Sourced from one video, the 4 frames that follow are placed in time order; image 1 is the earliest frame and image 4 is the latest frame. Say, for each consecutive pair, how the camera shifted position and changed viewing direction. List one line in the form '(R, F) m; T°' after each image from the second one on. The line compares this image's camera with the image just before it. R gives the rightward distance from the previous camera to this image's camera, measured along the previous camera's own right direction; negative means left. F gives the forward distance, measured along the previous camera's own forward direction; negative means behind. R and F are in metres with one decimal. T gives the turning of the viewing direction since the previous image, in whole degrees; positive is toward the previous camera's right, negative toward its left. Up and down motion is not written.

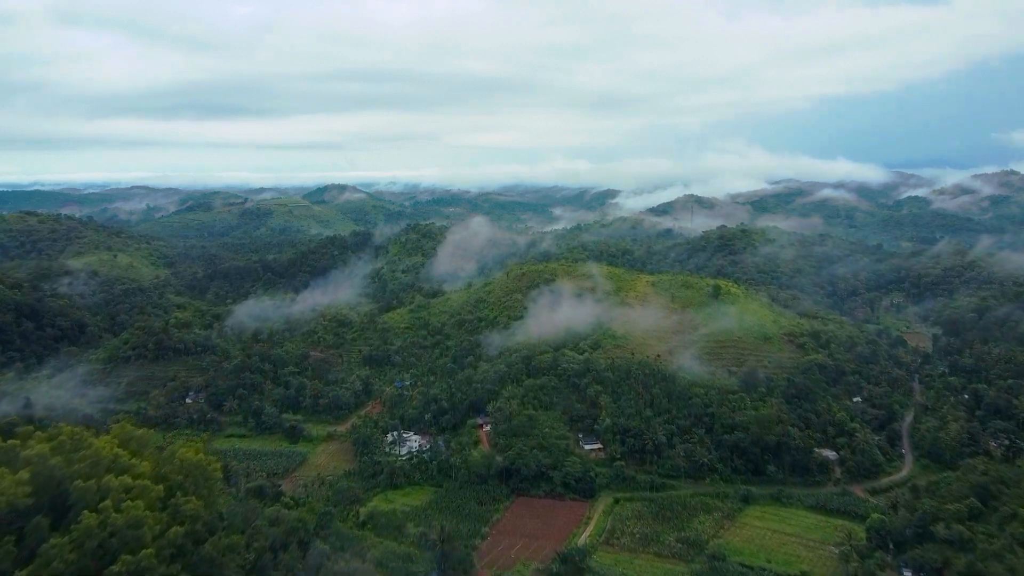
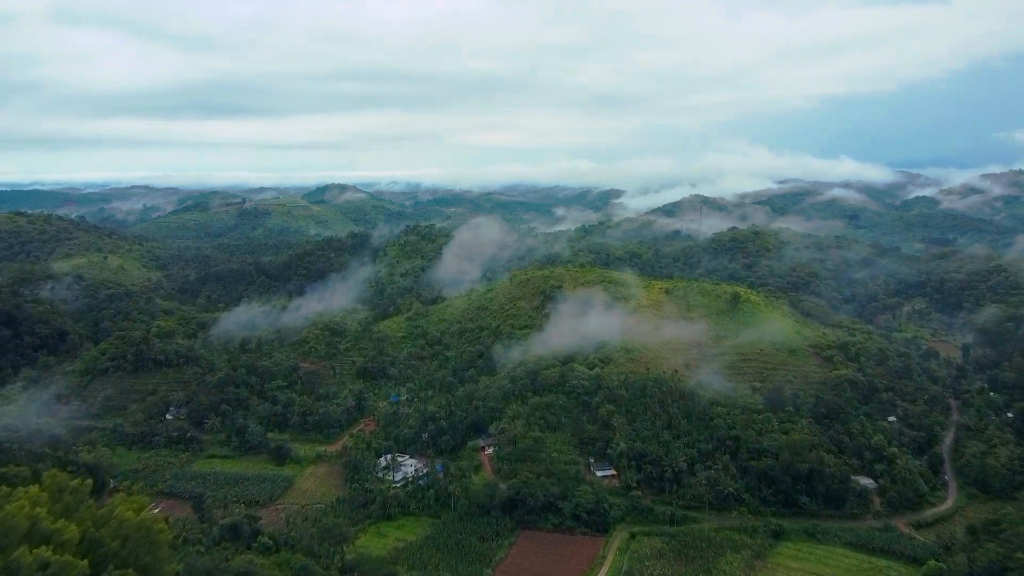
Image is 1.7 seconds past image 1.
(-0.2, +2.8) m; 0°
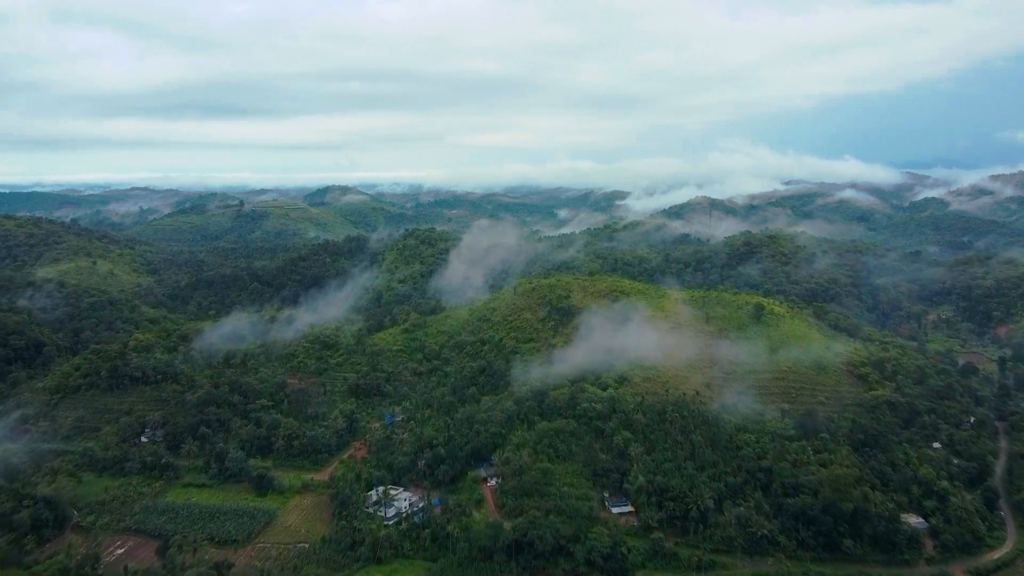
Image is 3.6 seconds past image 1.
(-0.1, +3.0) m; 0°
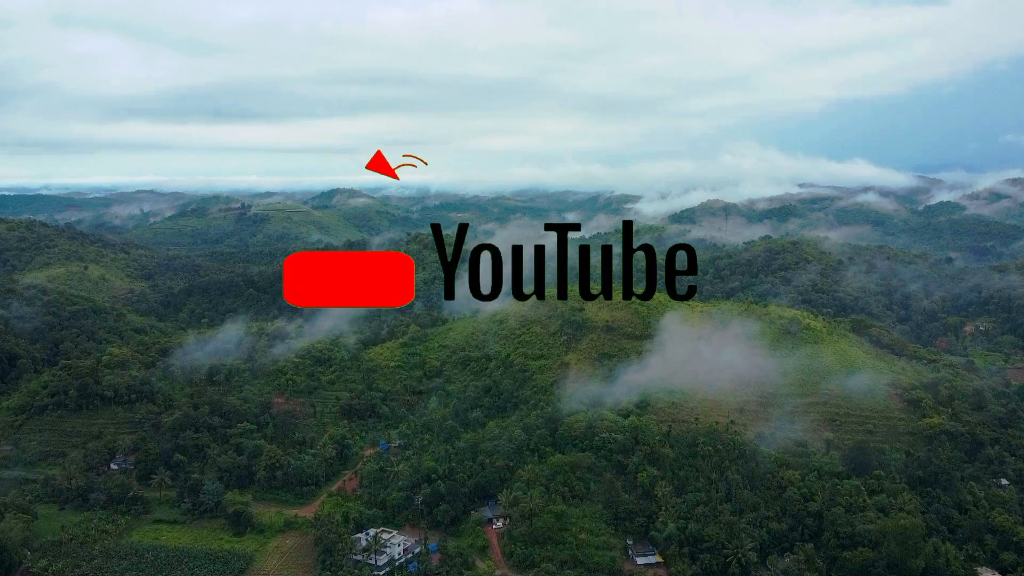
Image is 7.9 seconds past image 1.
(-0.1, +3.4) m; -1°
